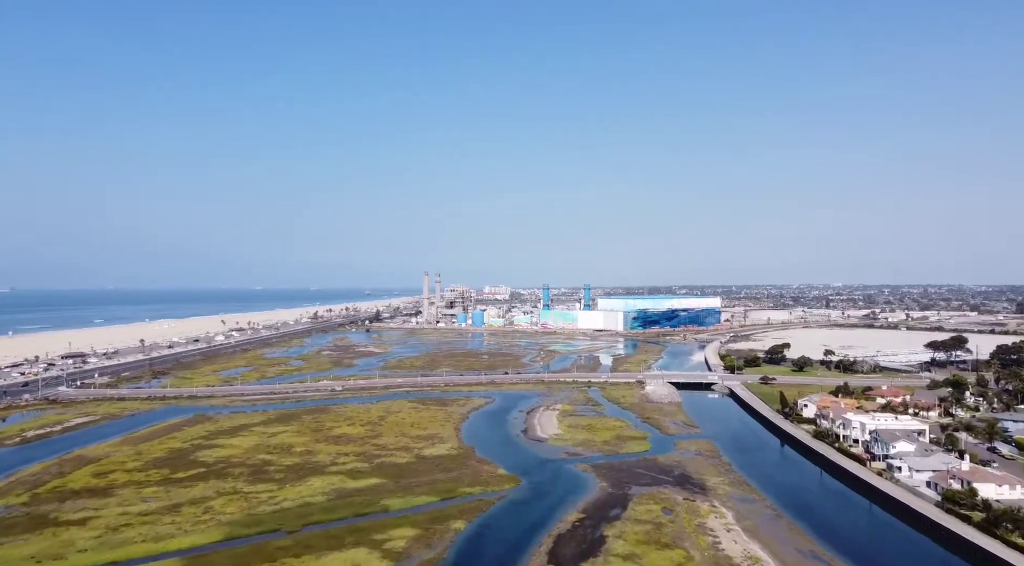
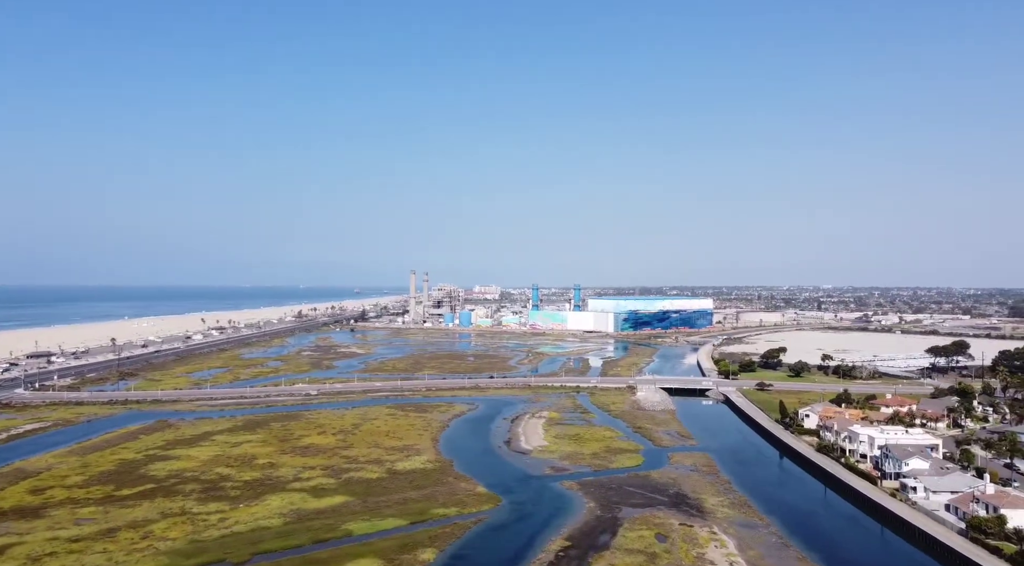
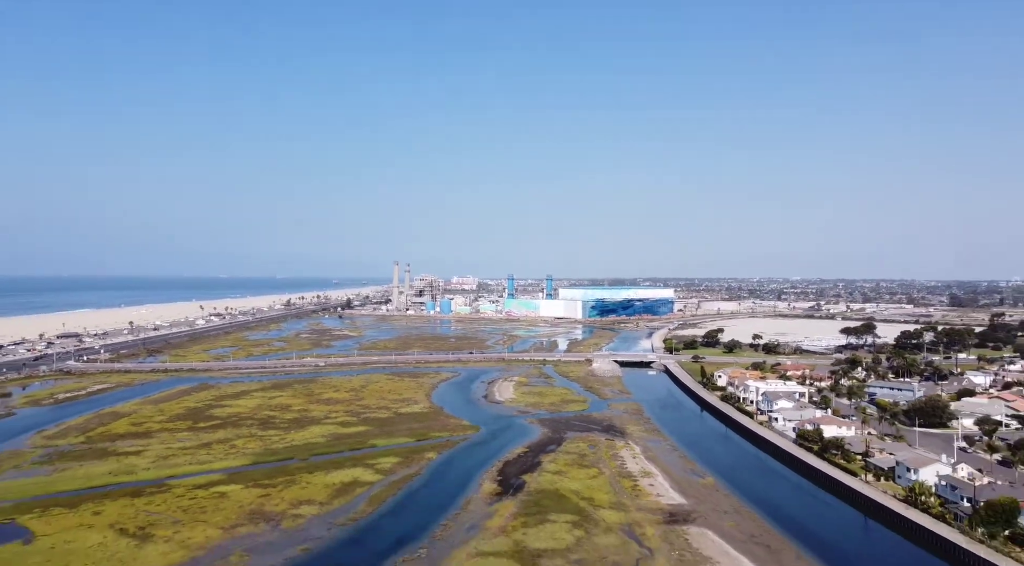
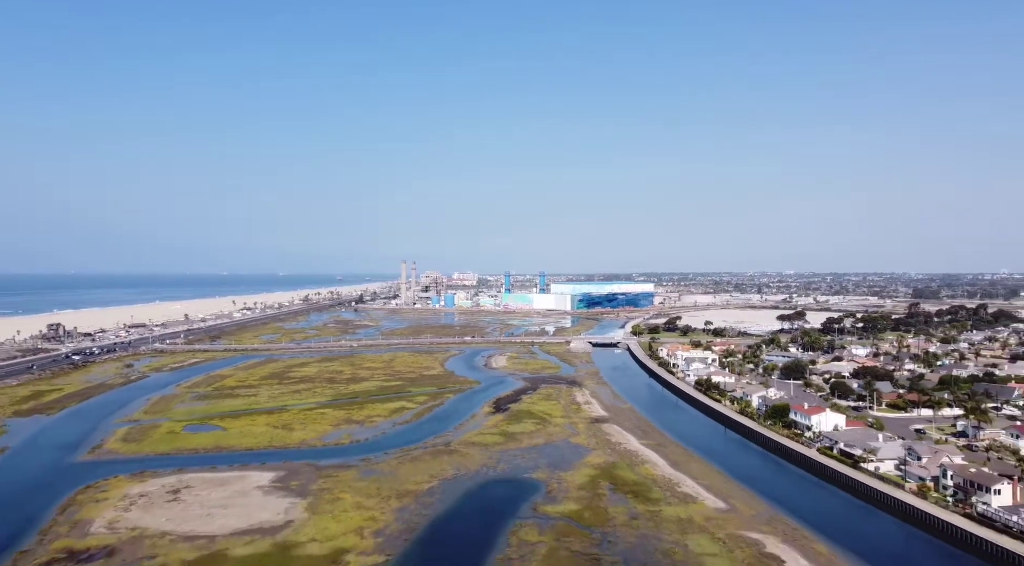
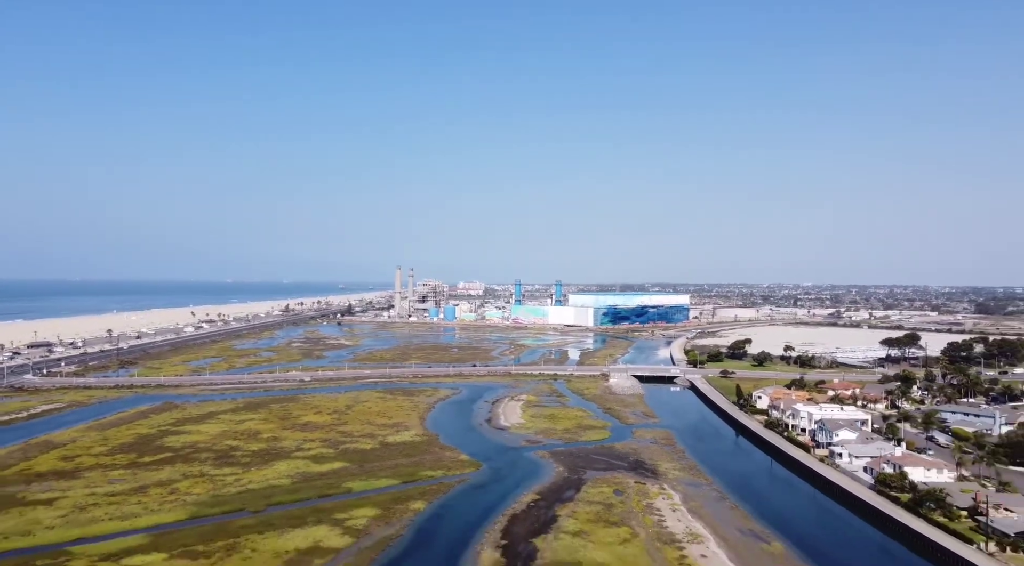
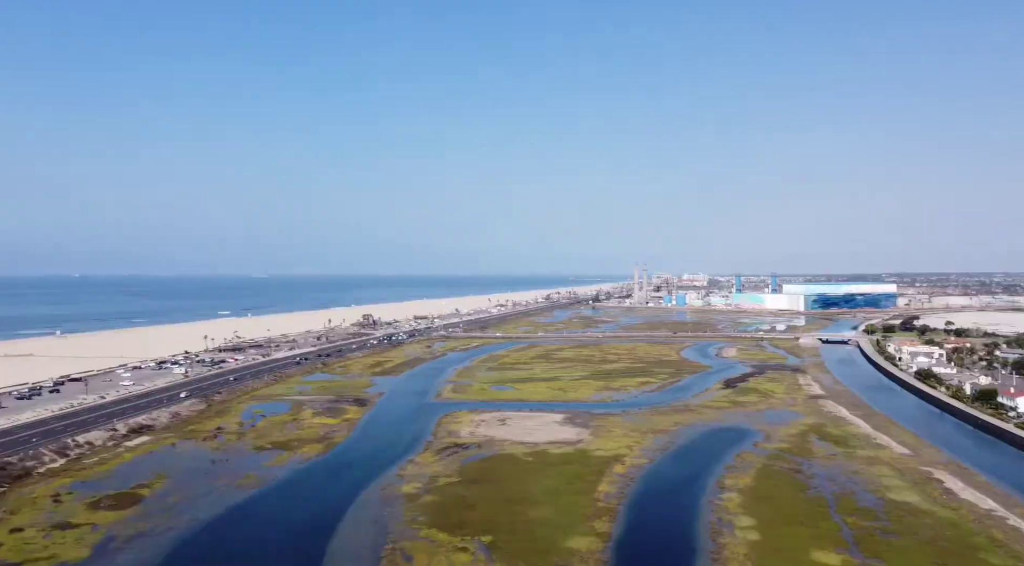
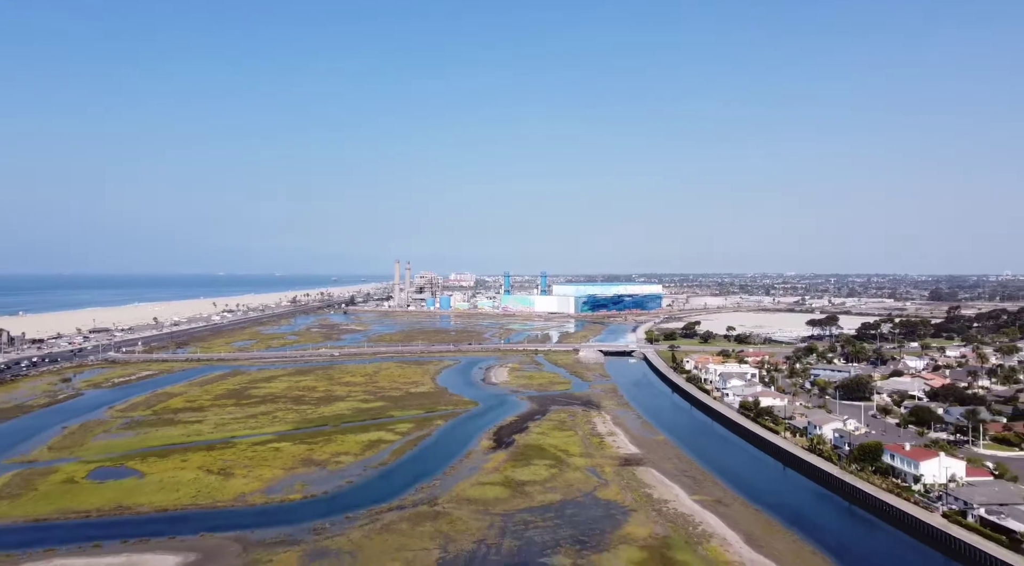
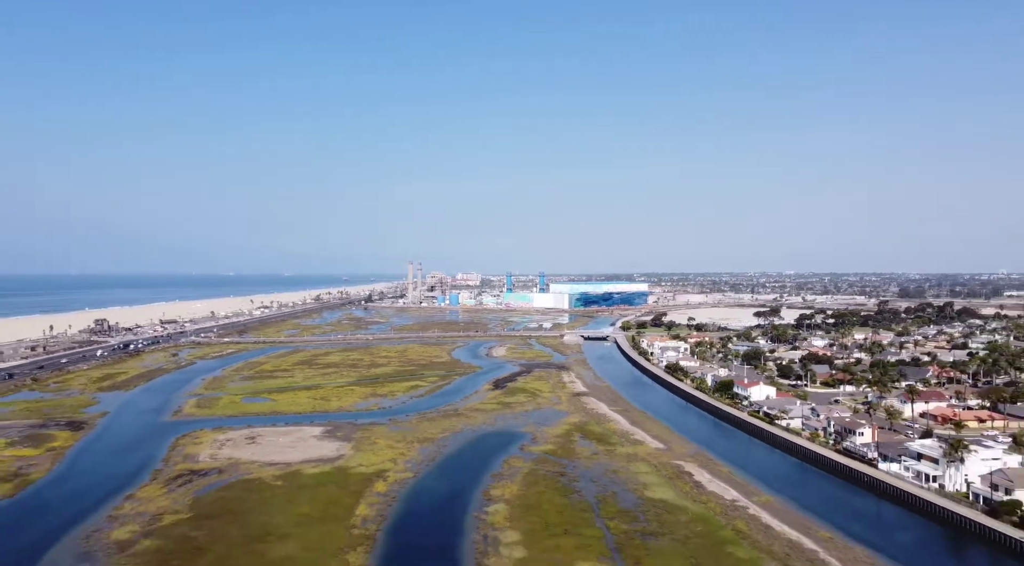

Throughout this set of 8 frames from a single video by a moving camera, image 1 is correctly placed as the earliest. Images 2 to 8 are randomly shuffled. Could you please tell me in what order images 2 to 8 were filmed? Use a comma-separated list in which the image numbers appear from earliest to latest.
2, 5, 3, 7, 4, 8, 6
